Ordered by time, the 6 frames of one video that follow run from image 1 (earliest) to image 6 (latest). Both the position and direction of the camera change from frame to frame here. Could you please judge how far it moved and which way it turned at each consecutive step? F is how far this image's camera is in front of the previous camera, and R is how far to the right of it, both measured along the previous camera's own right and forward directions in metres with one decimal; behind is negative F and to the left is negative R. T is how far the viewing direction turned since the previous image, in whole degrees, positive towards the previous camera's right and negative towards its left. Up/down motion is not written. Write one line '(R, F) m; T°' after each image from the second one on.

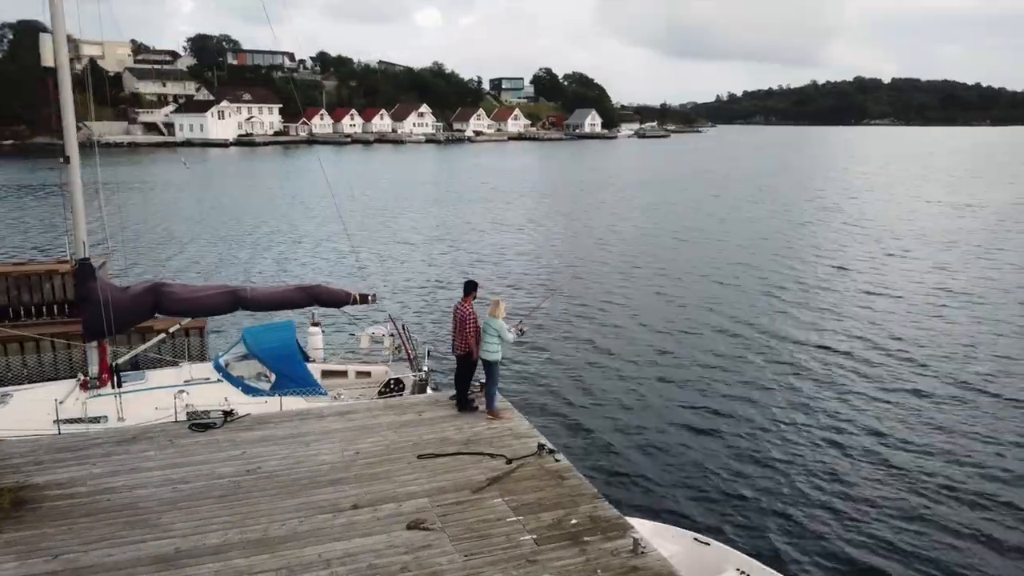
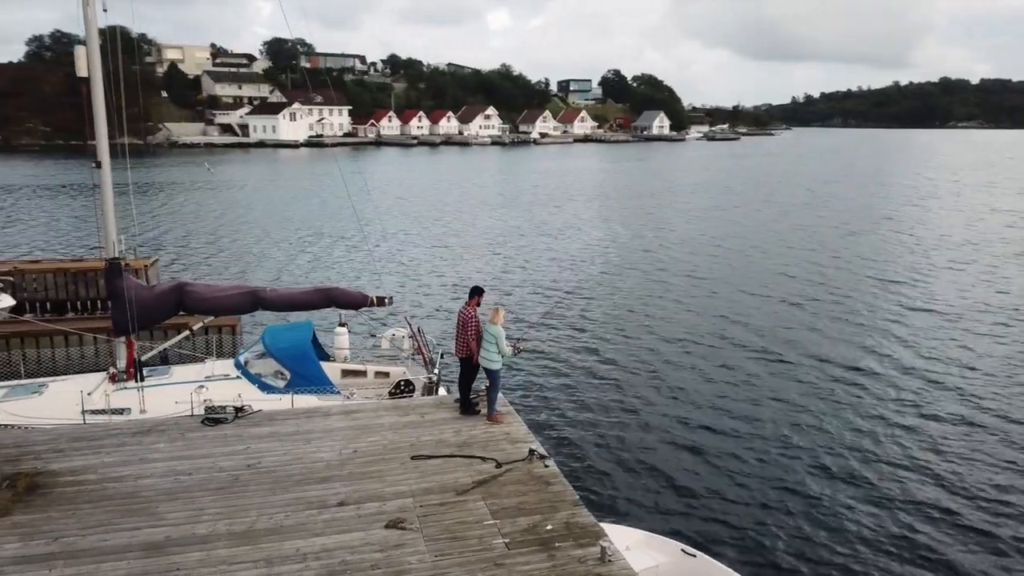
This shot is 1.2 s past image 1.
(+0.9, -0.1) m; -5°
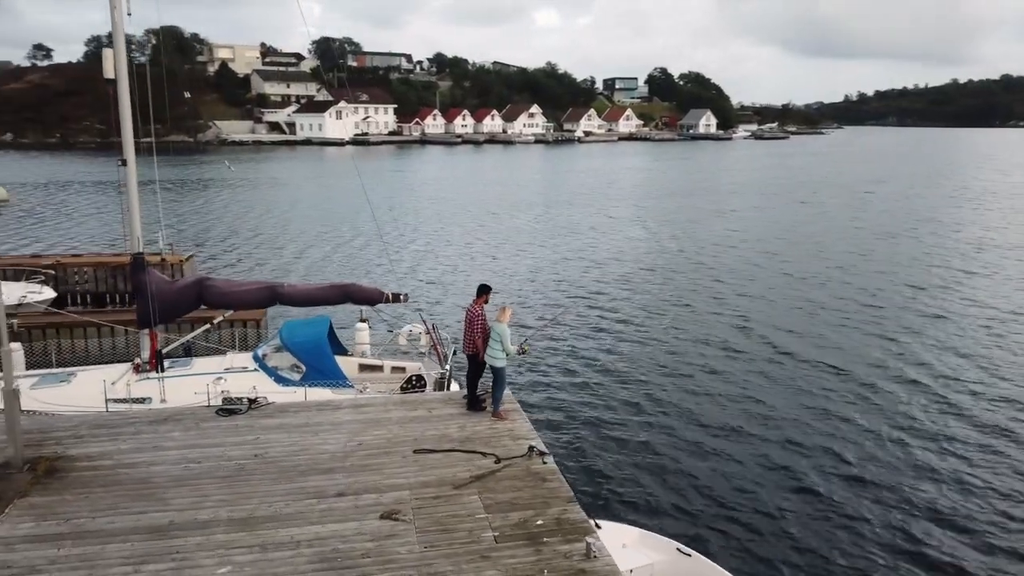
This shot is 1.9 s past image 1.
(+0.5, -0.1) m; -3°
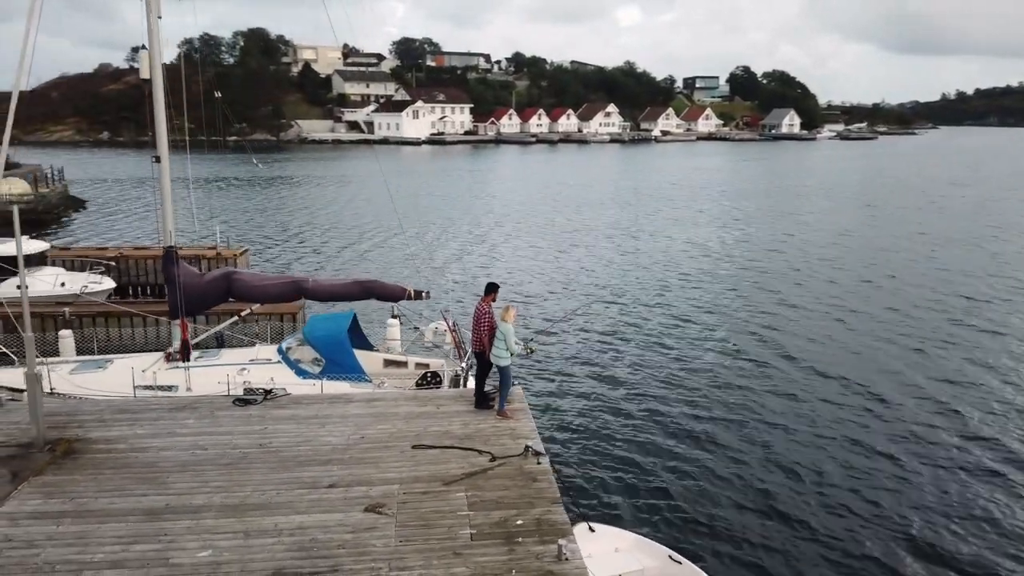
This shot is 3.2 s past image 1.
(+0.9, 0.0) m; -5°
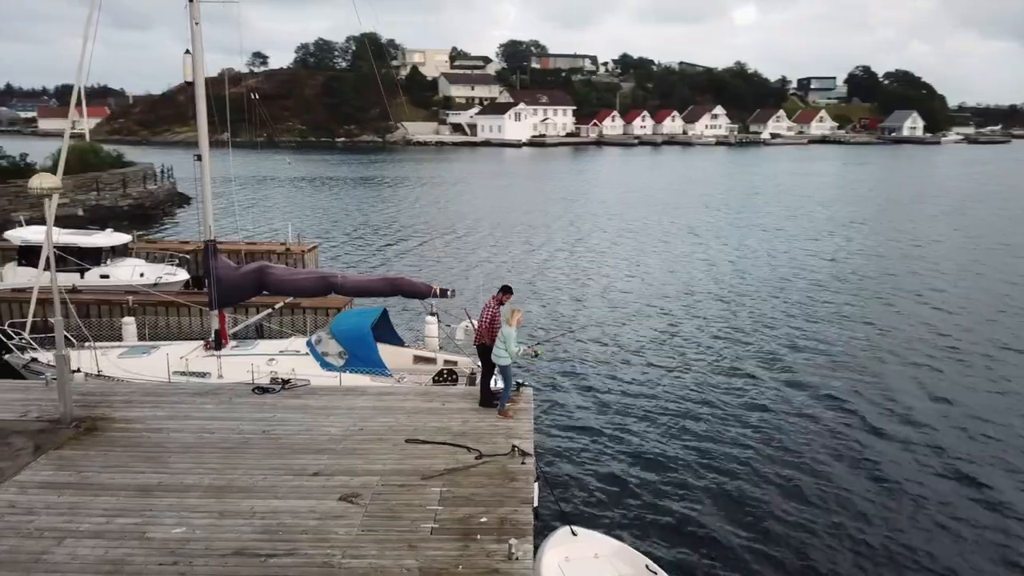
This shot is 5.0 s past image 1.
(+1.4, +0.1) m; -7°
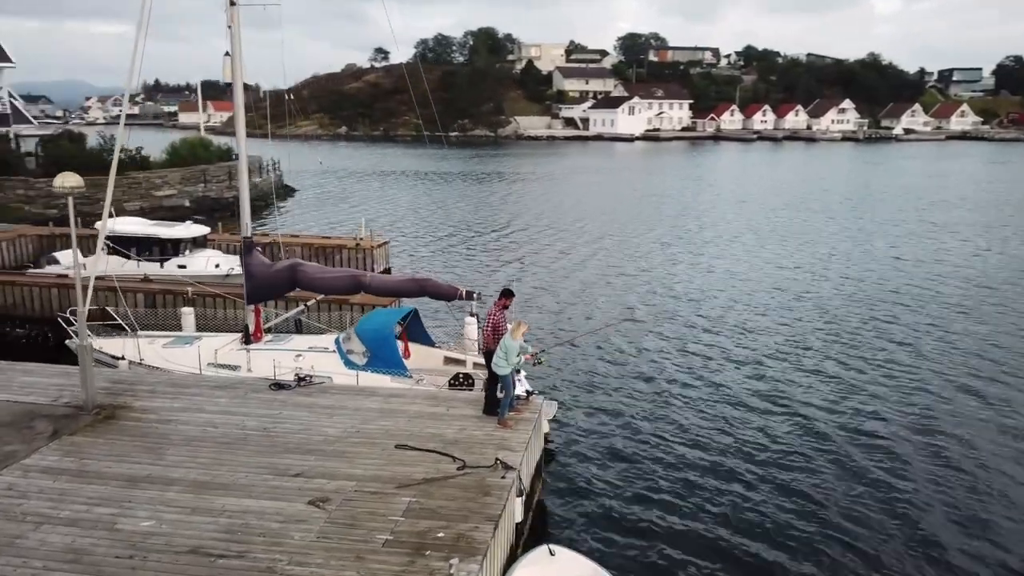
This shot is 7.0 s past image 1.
(+1.5, +0.4) m; -8°
